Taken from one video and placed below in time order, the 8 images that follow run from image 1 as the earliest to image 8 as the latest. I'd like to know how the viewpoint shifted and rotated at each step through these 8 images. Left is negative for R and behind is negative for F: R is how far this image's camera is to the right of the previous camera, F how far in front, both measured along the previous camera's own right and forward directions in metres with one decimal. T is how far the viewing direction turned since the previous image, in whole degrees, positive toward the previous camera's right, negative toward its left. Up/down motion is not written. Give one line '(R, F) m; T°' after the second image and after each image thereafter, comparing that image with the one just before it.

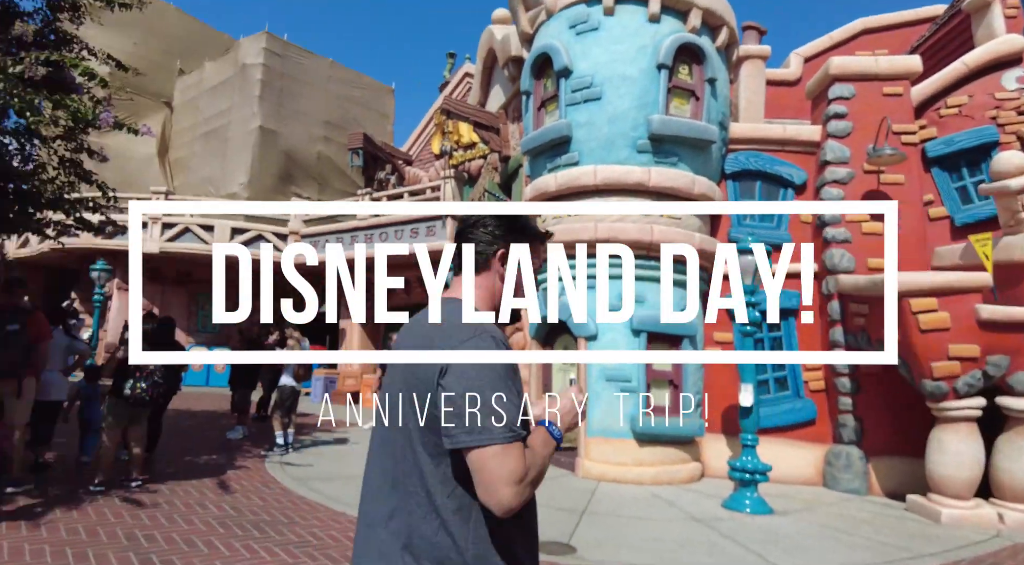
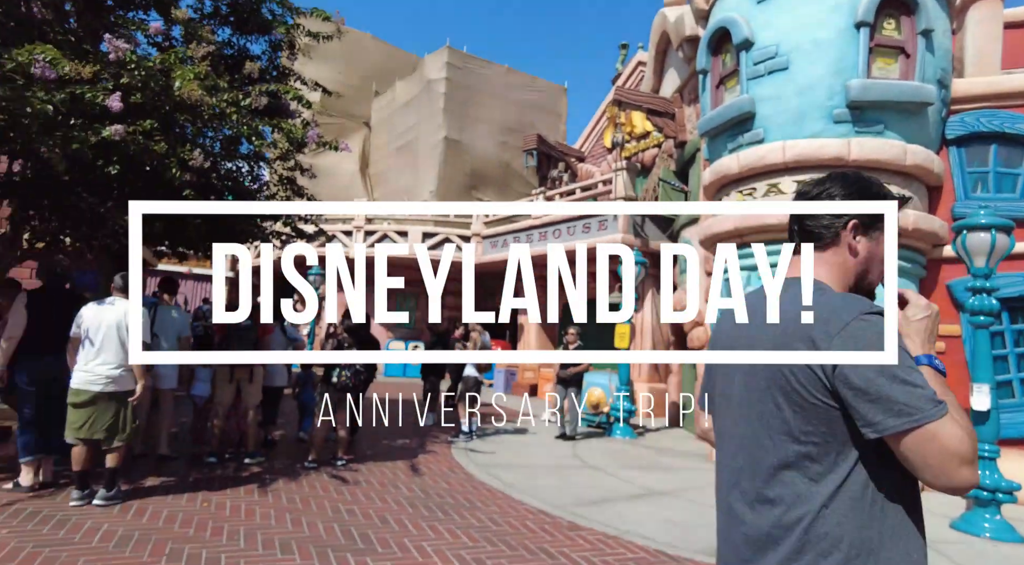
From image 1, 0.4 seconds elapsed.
(0.0, +0.1) m; -15°
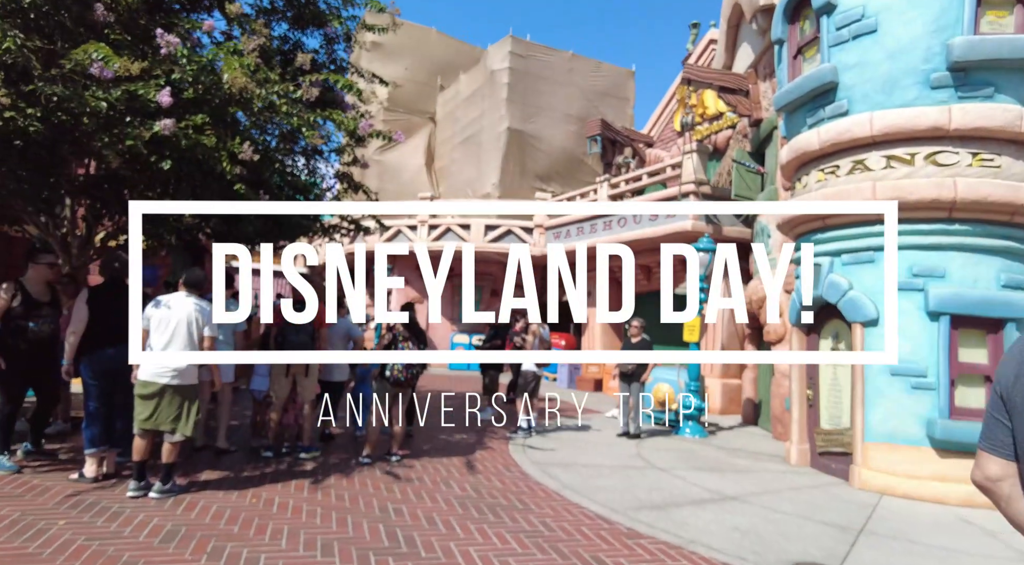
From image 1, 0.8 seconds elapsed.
(+0.1, +0.3) m; -6°
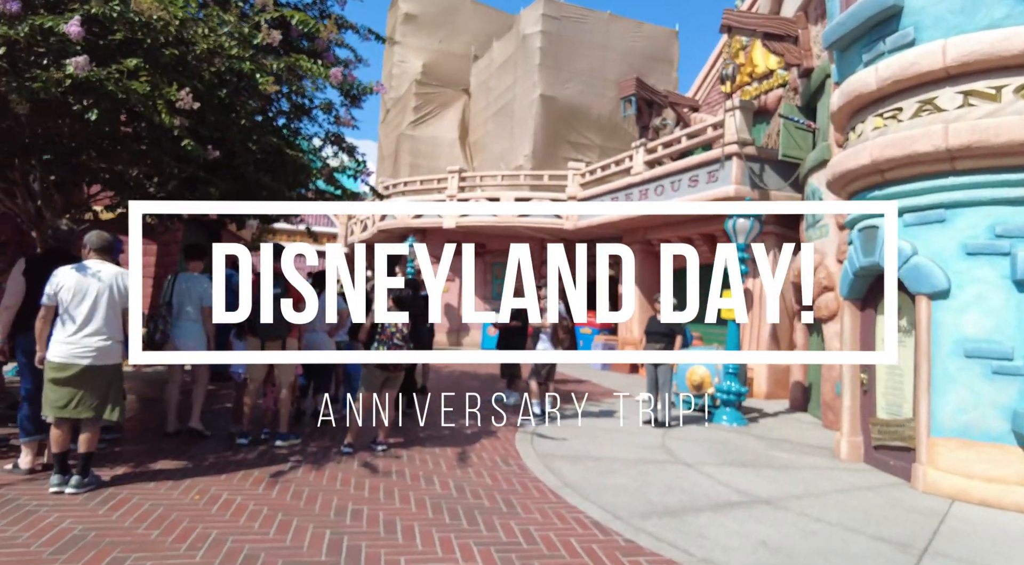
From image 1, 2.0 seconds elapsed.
(+0.5, +0.9) m; -4°
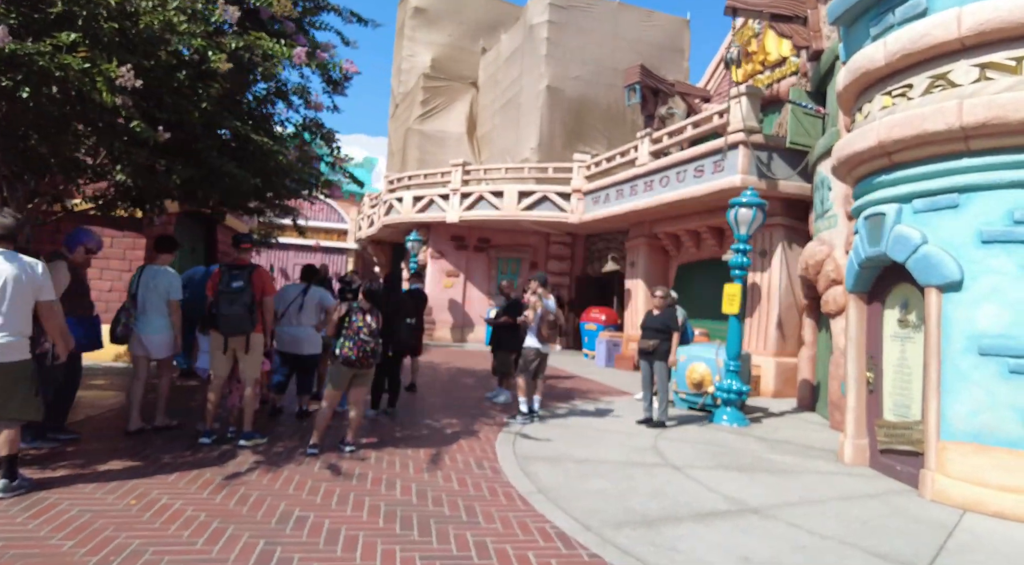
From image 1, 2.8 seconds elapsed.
(+0.4, +0.4) m; -2°
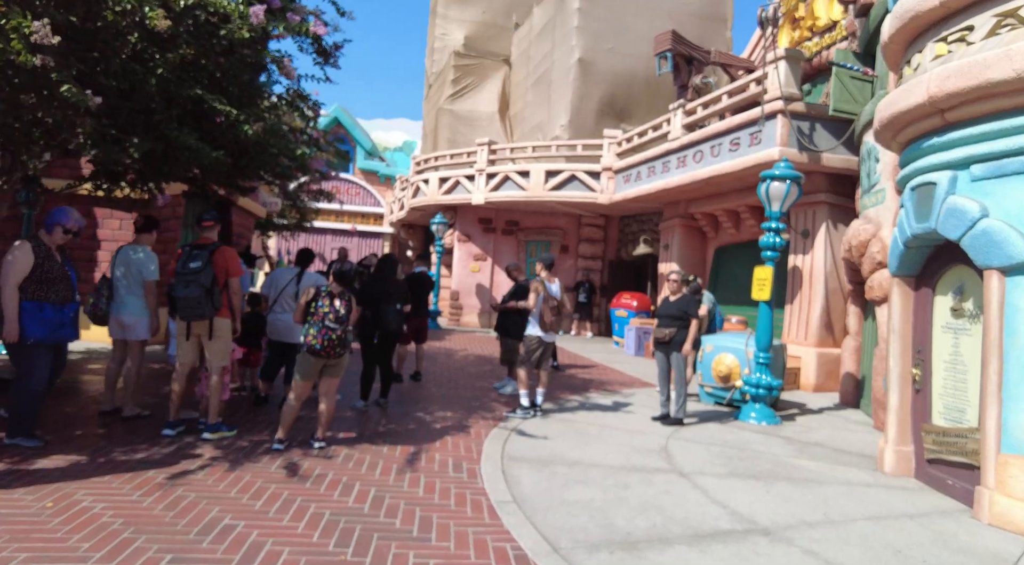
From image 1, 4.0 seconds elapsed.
(+0.5, +0.7) m; -4°
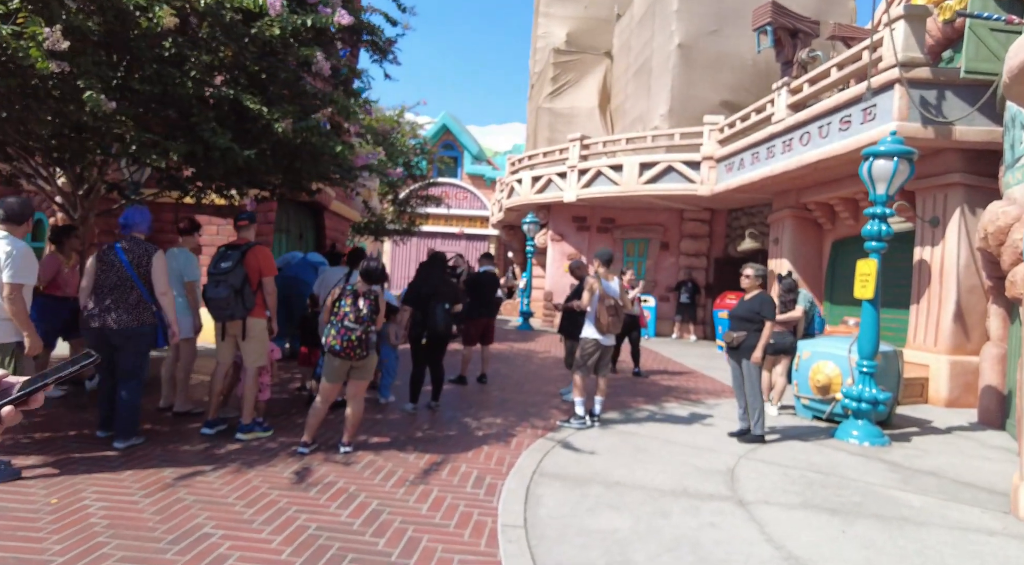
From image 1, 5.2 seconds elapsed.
(+0.6, +0.6) m; -10°
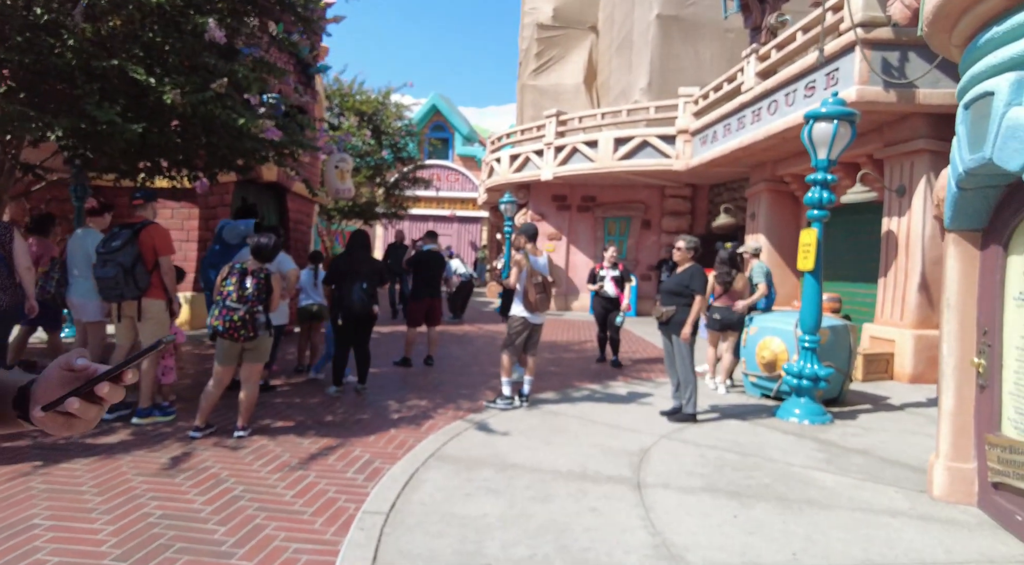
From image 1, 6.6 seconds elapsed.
(+0.8, +0.3) m; -1°
